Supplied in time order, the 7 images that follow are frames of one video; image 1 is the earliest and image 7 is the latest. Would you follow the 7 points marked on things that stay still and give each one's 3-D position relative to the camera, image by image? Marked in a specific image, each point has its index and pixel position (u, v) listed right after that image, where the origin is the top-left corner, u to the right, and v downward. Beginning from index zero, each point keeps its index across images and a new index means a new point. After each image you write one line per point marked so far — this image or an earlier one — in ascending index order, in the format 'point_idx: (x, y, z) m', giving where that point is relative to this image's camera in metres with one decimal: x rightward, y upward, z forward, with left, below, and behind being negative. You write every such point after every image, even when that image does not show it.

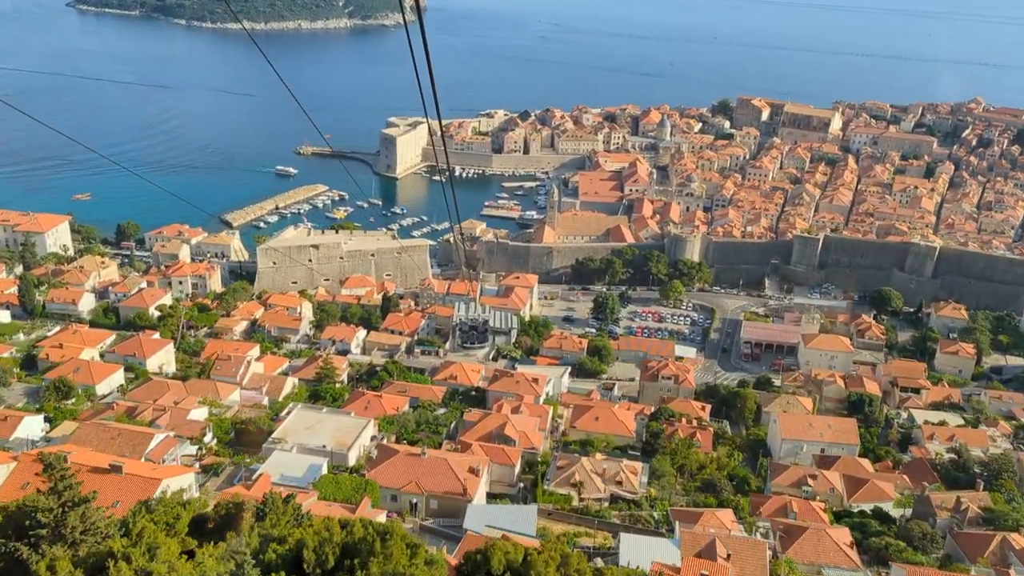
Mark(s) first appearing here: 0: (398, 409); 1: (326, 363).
0: (-2.6, -2.8, +16.8) m
1: (-4.8, -1.9, +18.8) m
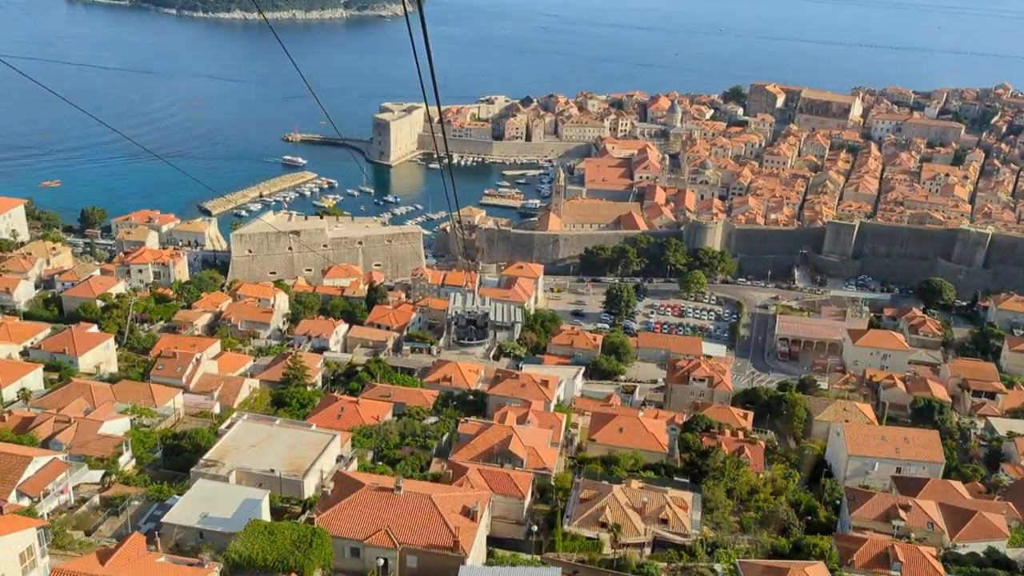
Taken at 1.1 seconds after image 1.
0: (-2.5, -2.4, +13.8) m
1: (-4.7, -1.6, +15.8) m
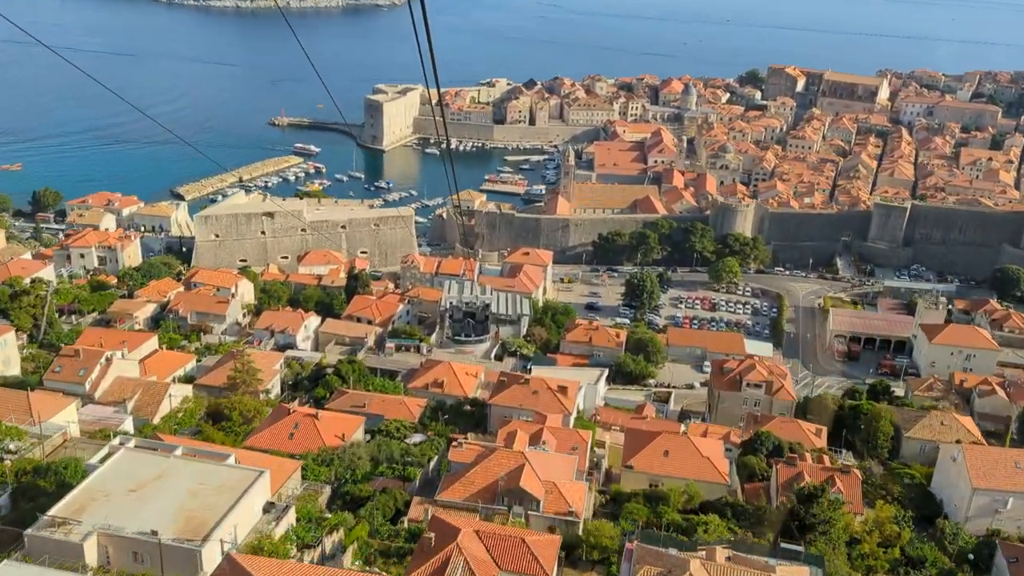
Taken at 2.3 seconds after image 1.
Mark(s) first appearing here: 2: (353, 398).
0: (-2.4, -2.1, +10.4) m
1: (-4.5, -1.3, +12.4) m
2: (-2.6, -1.8, +12.3) m
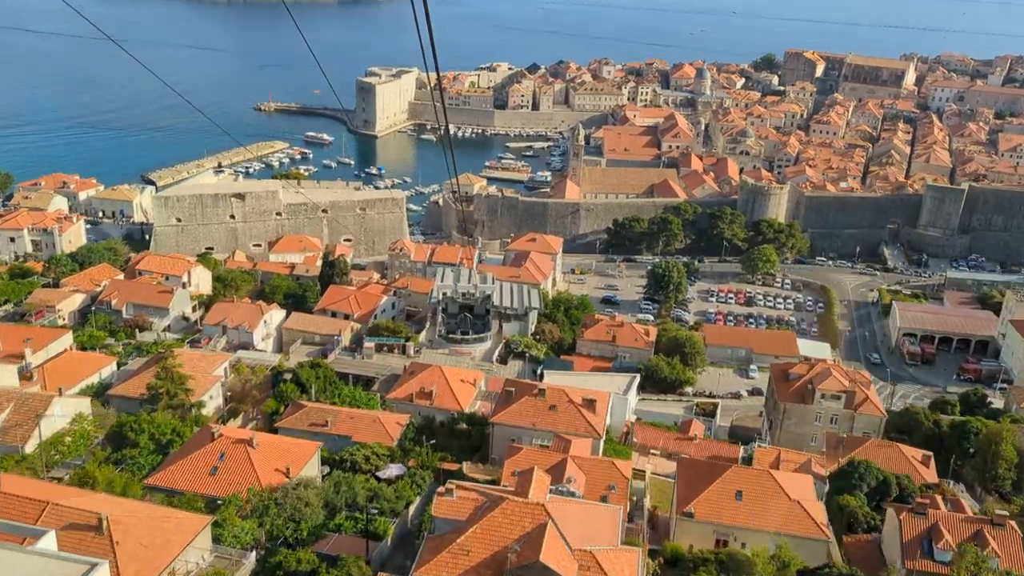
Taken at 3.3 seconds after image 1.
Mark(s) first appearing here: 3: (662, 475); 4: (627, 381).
0: (-2.2, -1.9, +7.5) m
1: (-4.4, -1.0, +9.4) m
2: (-2.5, -1.6, +9.4) m
3: (+1.8, -2.3, +9.2) m
4: (+1.8, -1.5, +11.7) m
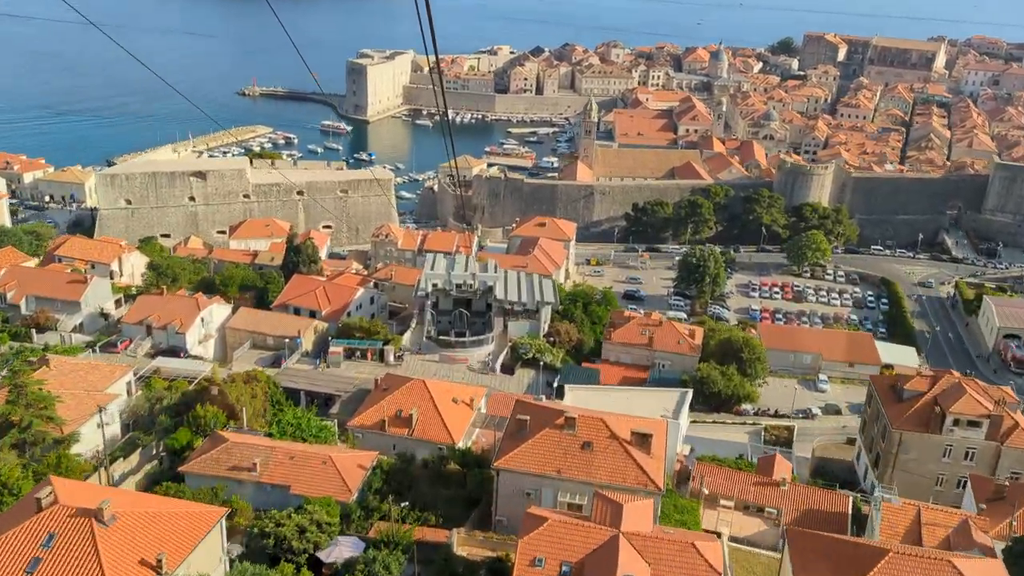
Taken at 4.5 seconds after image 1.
0: (-2.1, -1.7, +4.5) m
1: (-4.3, -0.8, +6.5) m
2: (-2.4, -1.4, +6.4) m
3: (+2.0, -2.2, +6.3) m
4: (+1.9, -1.3, +8.7) m
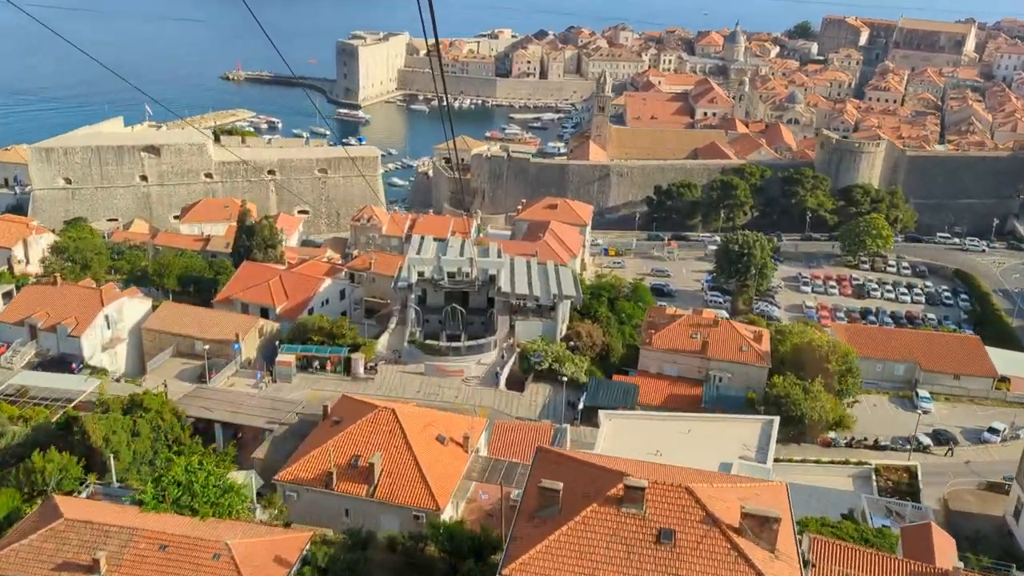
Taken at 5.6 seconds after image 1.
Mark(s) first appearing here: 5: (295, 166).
0: (-2.0, -1.6, +1.9) m
1: (-4.2, -0.7, +3.9) m
2: (-2.3, -1.3, +3.9) m
3: (+2.1, -2.1, +3.7) m
4: (+2.0, -1.2, +6.1) m
5: (-4.8, +2.7, +16.5) m
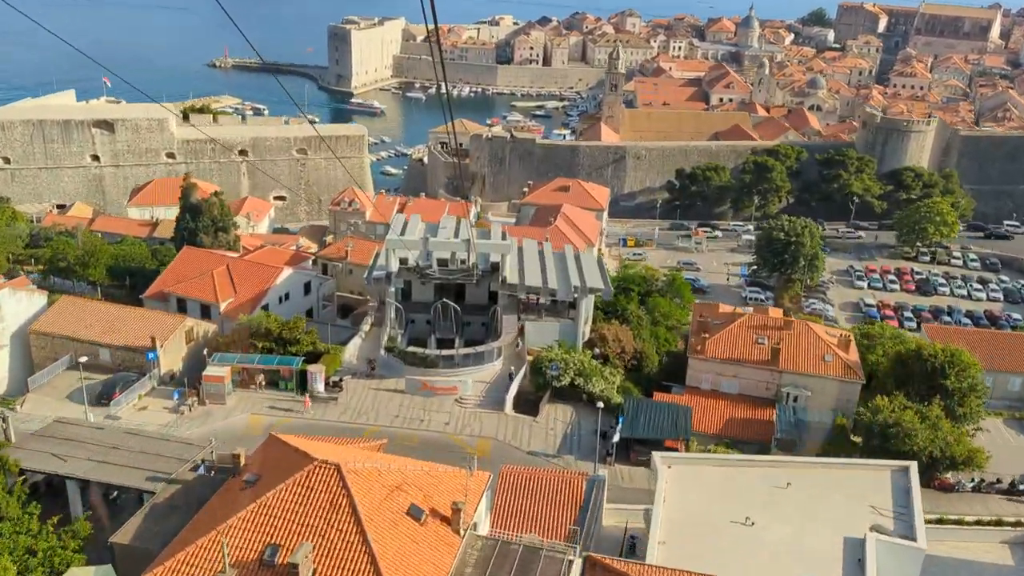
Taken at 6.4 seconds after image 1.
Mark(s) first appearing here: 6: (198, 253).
0: (-1.9, -1.5, 0.0) m
1: (-4.1, -0.6, +1.9) m
2: (-2.2, -1.2, +1.9) m
3: (+2.1, -2.0, +1.7) m
4: (+2.1, -1.1, +4.2) m
5: (-4.8, +2.8, +14.5) m
6: (-3.3, +0.3, +7.9) m
